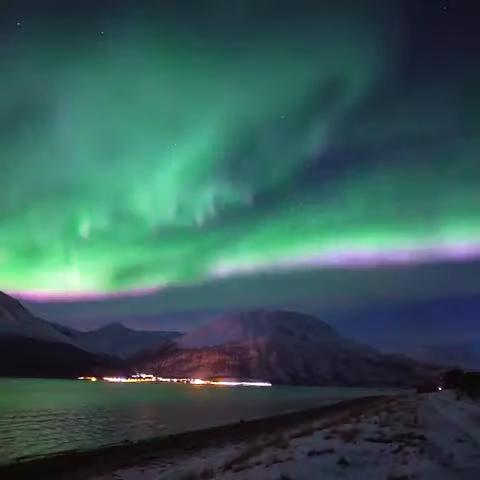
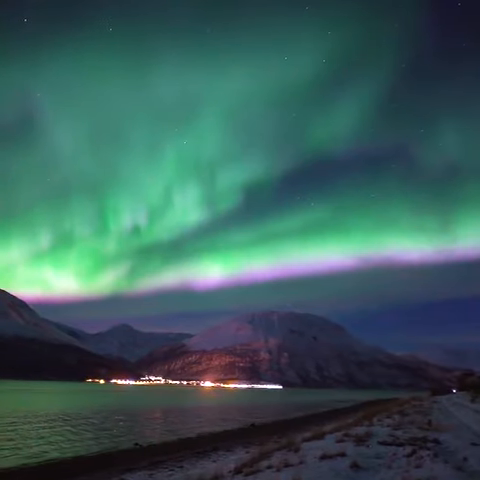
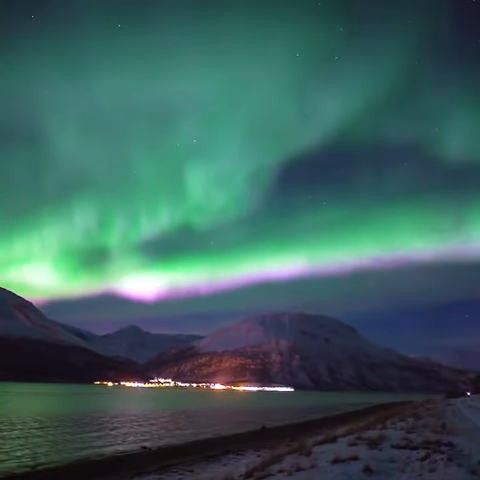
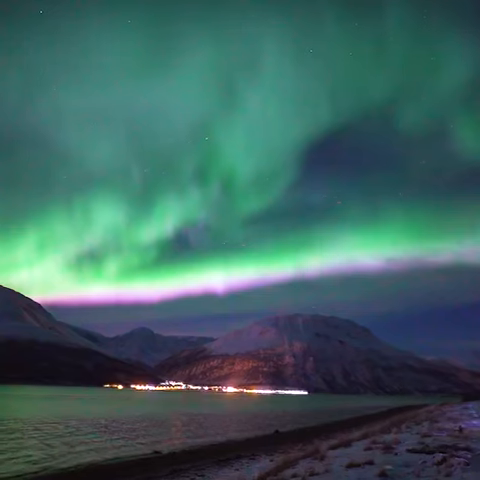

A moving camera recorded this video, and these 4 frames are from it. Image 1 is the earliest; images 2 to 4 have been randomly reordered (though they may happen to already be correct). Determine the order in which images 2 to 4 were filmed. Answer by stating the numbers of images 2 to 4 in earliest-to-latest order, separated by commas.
2, 3, 4
